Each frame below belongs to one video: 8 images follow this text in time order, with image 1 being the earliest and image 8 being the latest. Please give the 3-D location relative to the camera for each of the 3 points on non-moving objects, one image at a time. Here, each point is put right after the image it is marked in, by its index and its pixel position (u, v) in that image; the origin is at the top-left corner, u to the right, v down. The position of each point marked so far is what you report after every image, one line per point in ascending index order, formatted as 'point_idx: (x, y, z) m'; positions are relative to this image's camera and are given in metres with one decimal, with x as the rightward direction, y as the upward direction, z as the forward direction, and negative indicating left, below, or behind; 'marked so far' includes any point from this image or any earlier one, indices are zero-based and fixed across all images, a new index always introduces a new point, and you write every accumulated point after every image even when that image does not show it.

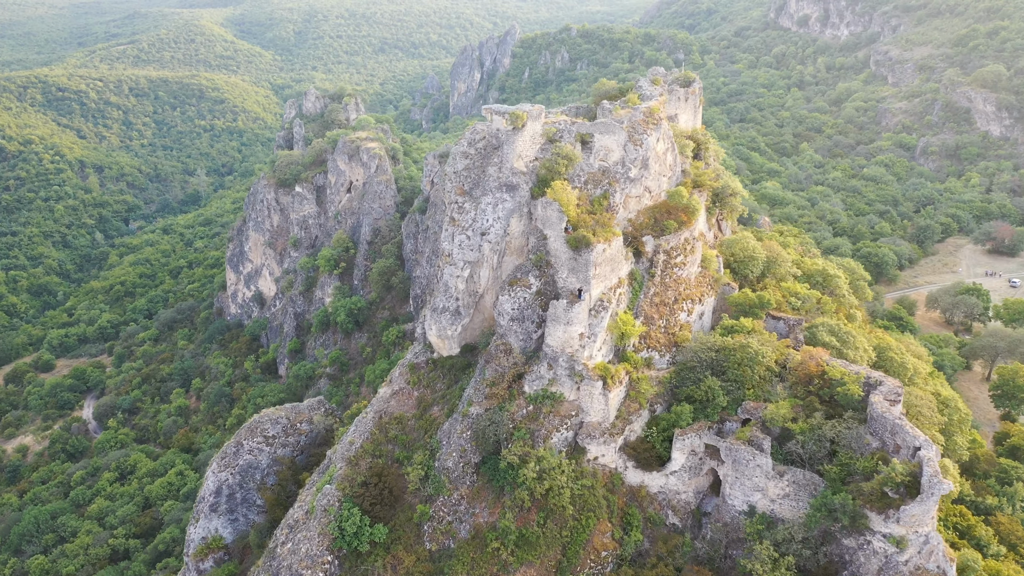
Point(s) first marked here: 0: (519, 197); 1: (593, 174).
0: (+0.3, +2.8, +18.3) m
1: (+2.7, +3.7, +19.1) m
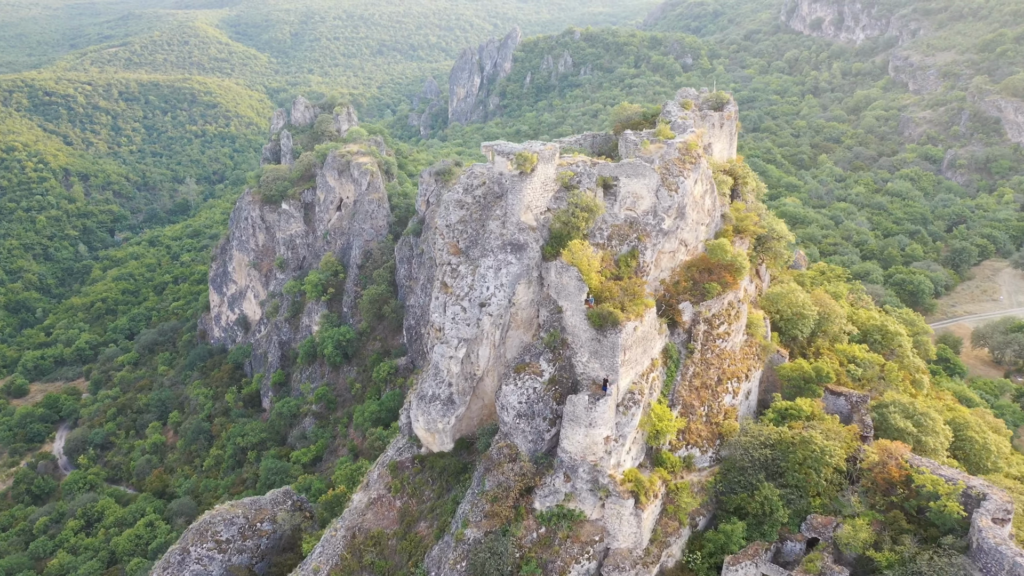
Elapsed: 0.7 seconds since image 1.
0: (+0.4, +0.7, +14.7) m
1: (+2.8, +1.6, +15.4) m
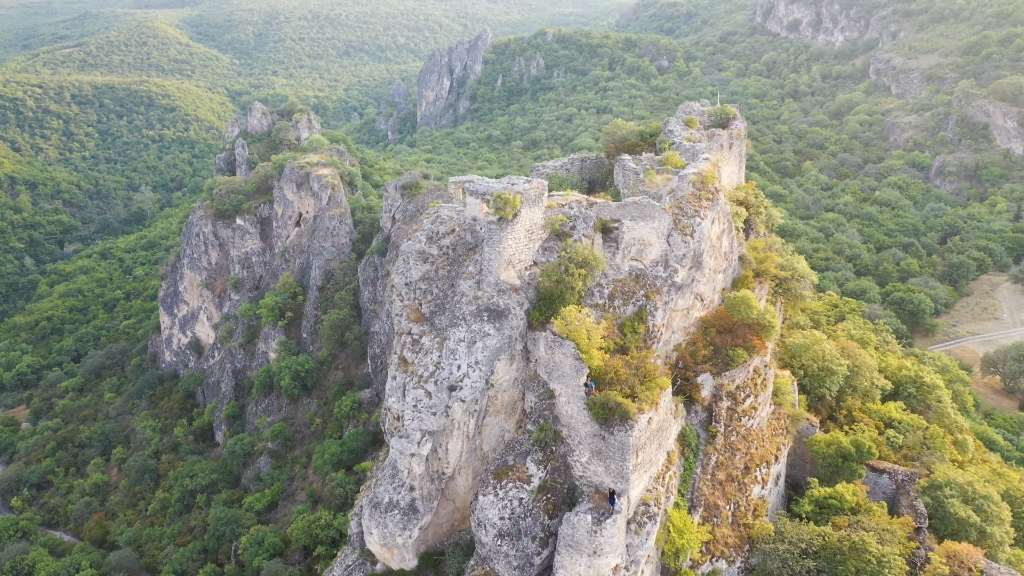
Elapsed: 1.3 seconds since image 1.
0: (-0.1, -0.8, +11.4) m
1: (+2.3, +0.1, +12.3) m
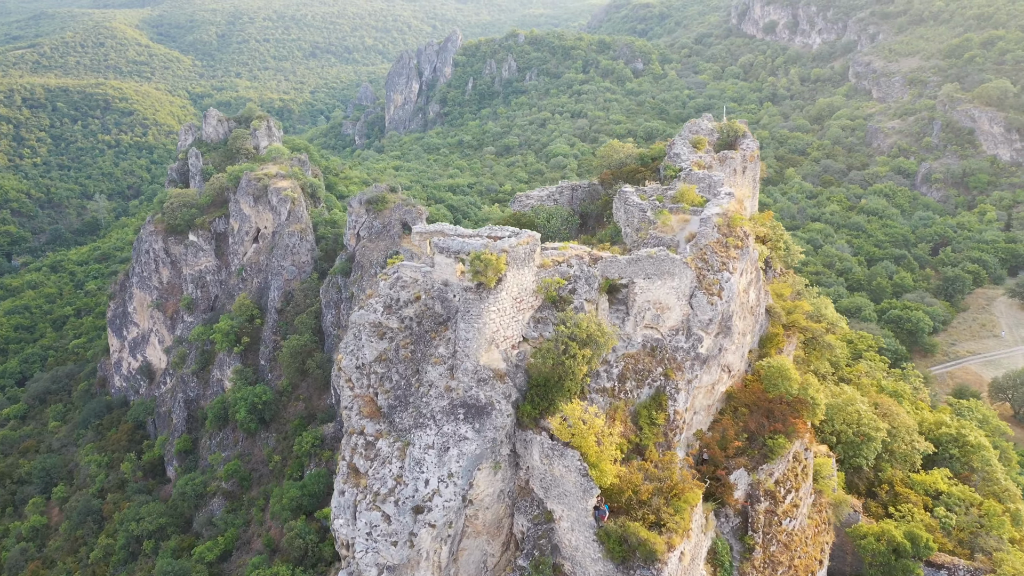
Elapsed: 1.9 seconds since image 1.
0: (-0.3, -2.1, +8.7) m
1: (+2.0, -1.2, +9.6) m
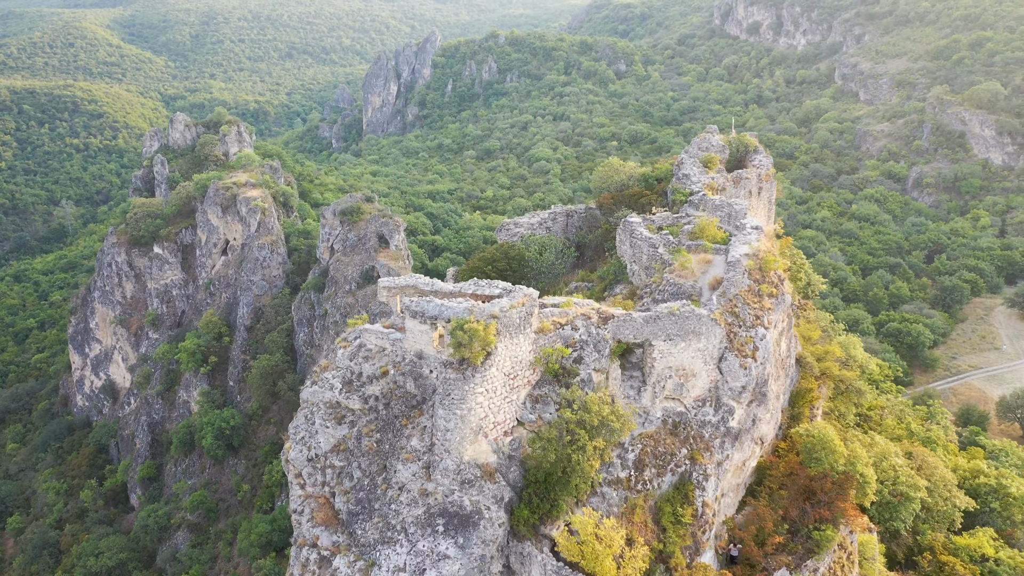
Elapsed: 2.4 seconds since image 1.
0: (-0.4, -3.0, +6.8) m
1: (+1.9, -2.0, +7.8) m
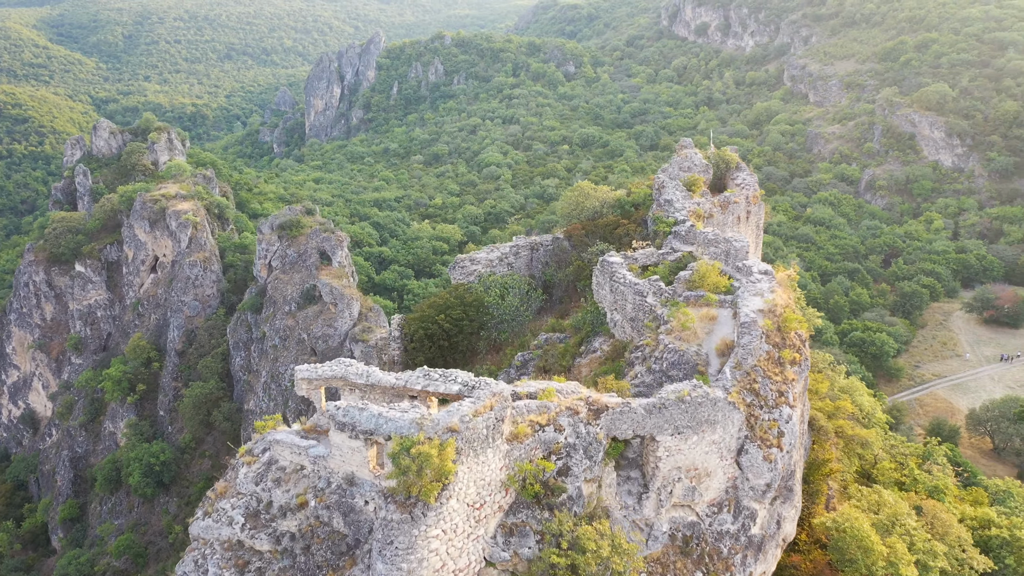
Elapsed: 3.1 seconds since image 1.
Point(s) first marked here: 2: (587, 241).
0: (-0.6, -3.9, +4.8) m
1: (+1.5, -2.9, +6.1) m
2: (+1.4, +1.0, +10.8) m
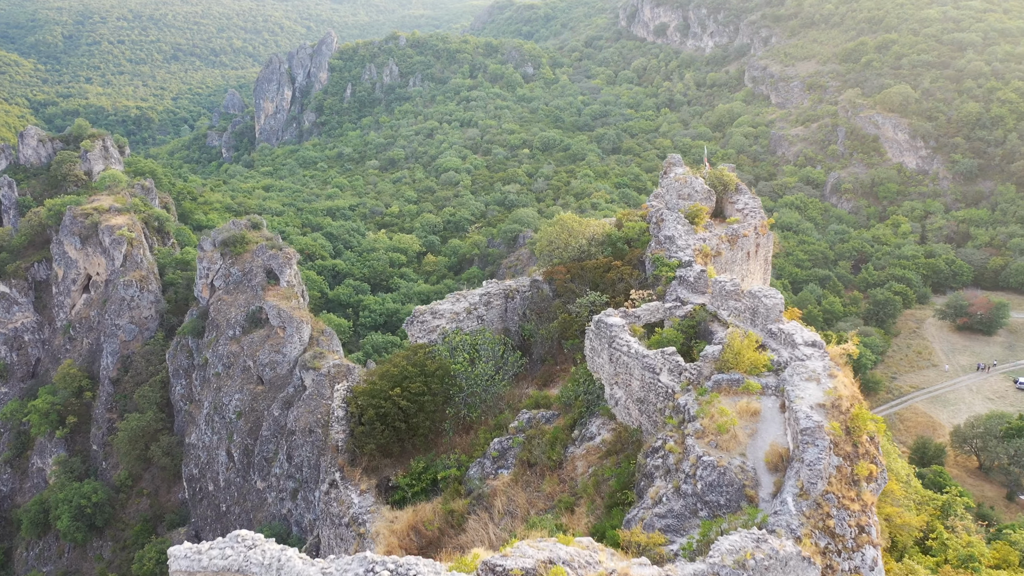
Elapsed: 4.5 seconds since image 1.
0: (-0.6, -4.8, +2.8) m
1: (+1.5, -3.7, +4.2) m
2: (+0.9, +0.1, +8.9) m
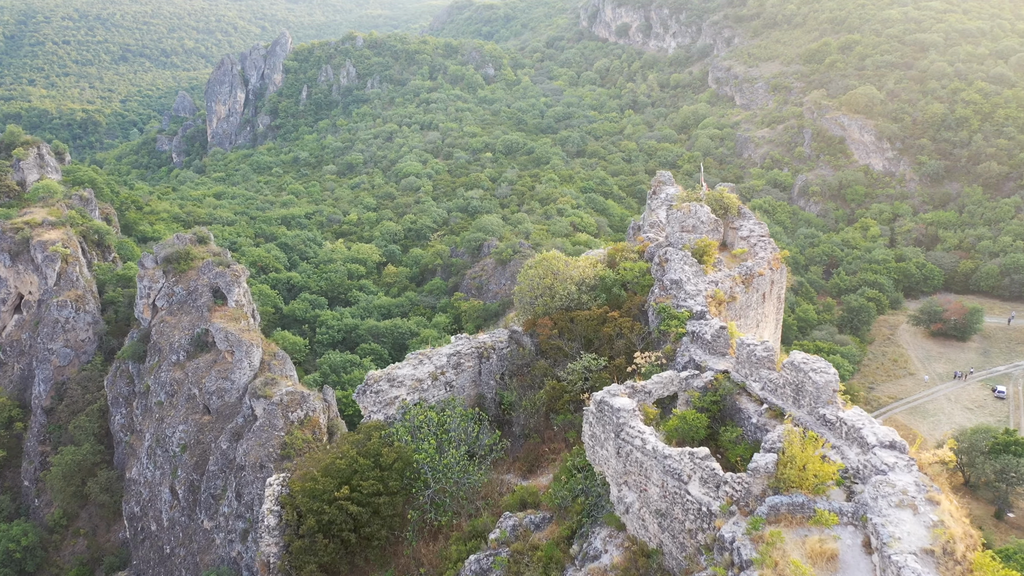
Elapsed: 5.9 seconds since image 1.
0: (-0.4, -5.6, +1.1) m
1: (+1.5, -4.4, +2.6) m
2: (+0.6, -0.6, +7.3) m
